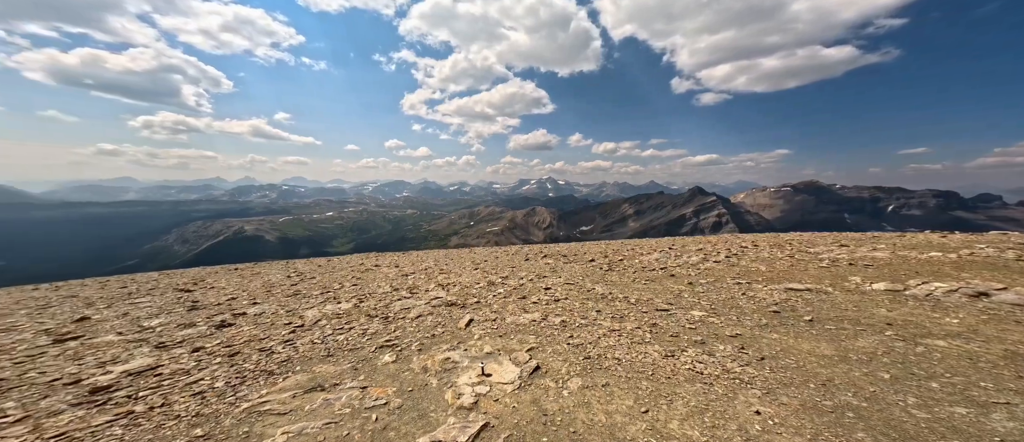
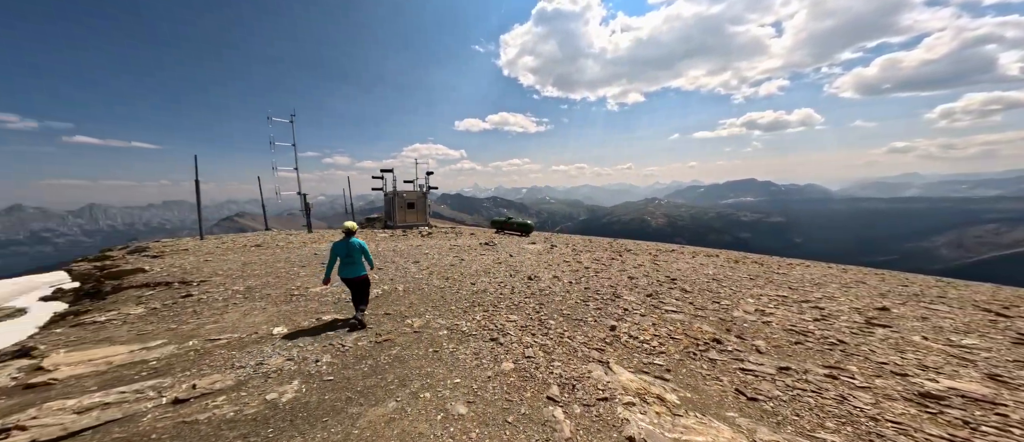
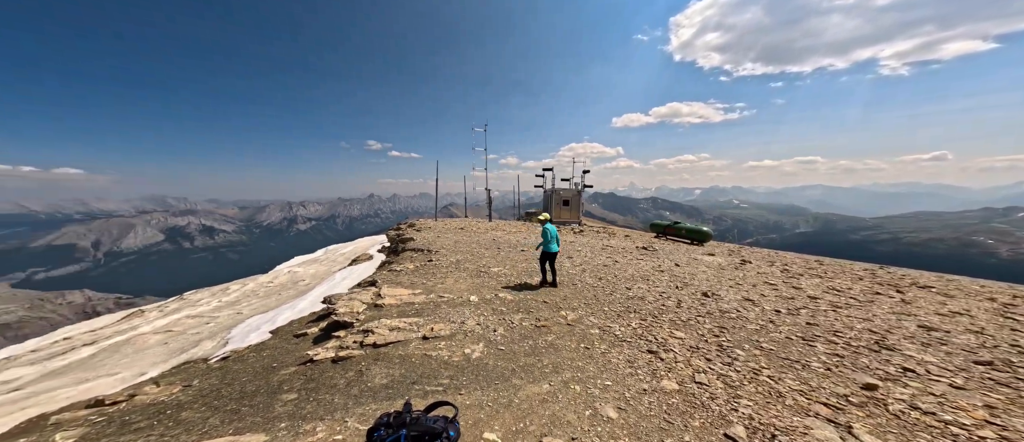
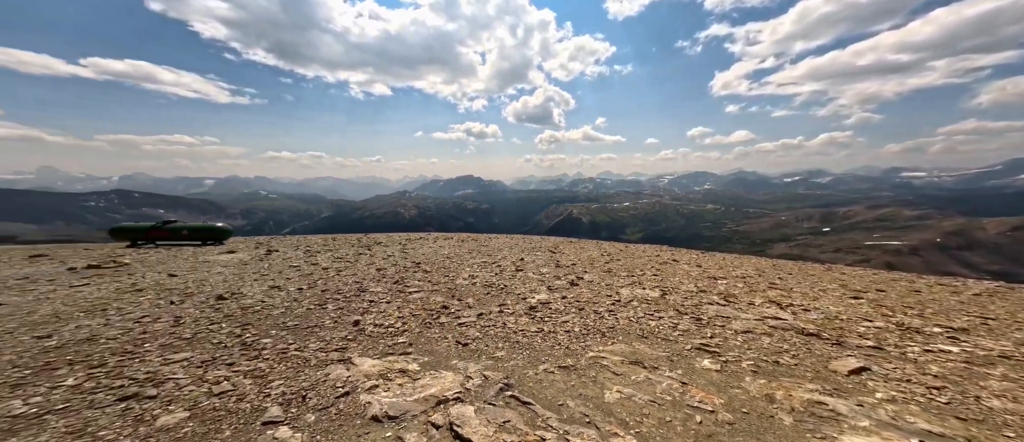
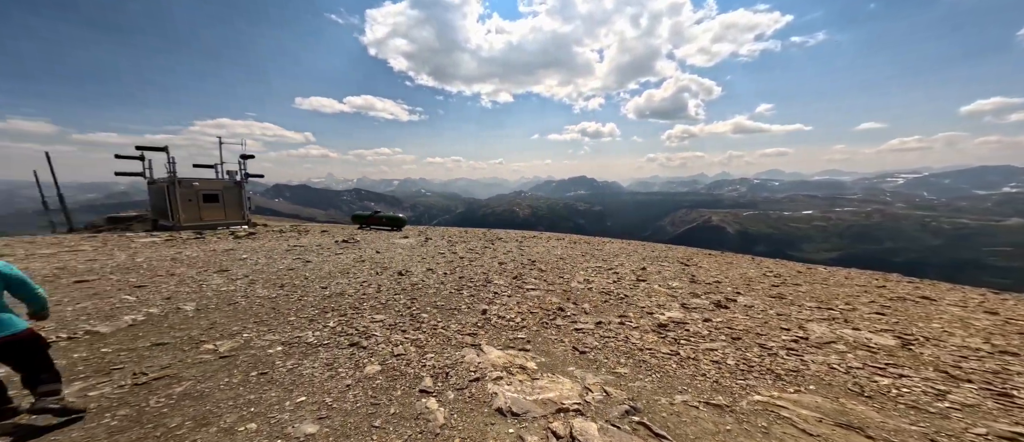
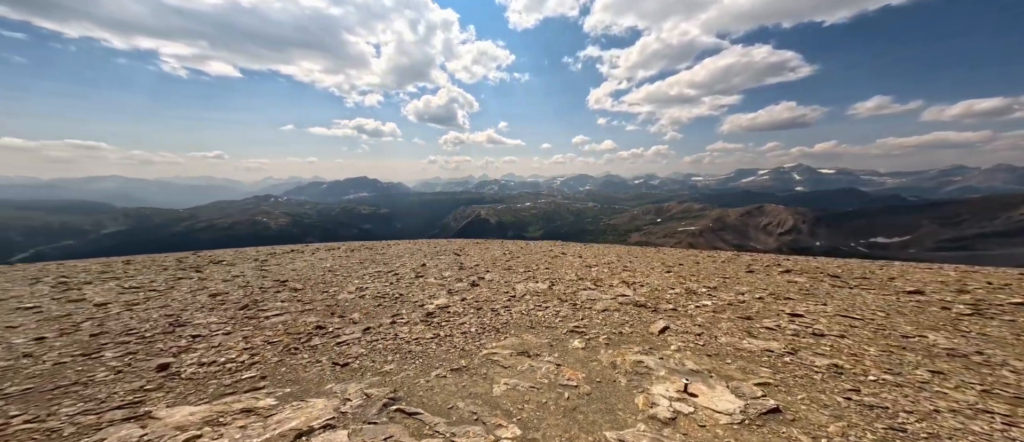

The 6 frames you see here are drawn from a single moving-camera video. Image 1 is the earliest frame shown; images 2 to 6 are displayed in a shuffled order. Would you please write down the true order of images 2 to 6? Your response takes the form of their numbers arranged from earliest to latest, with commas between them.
6, 4, 5, 2, 3
